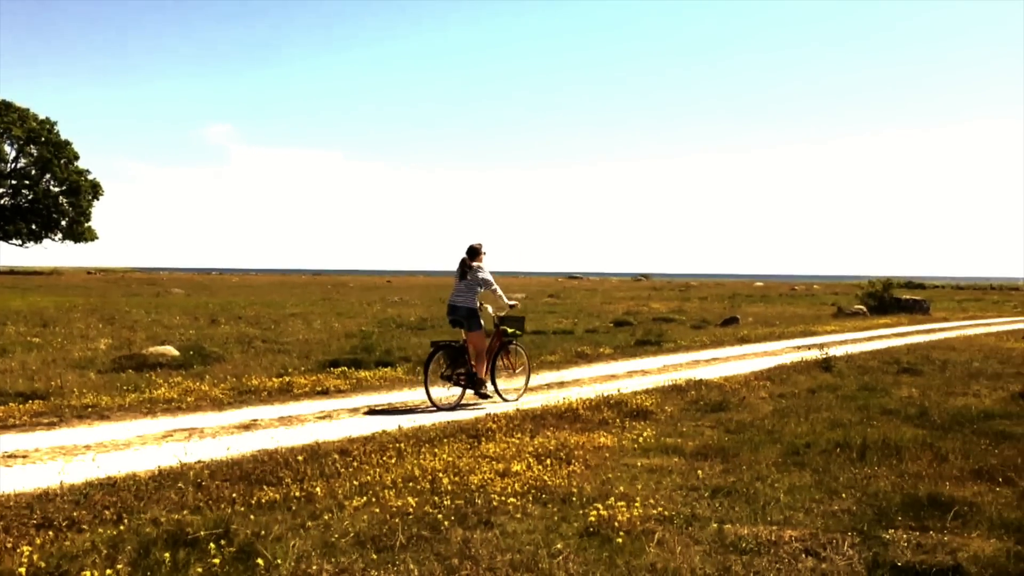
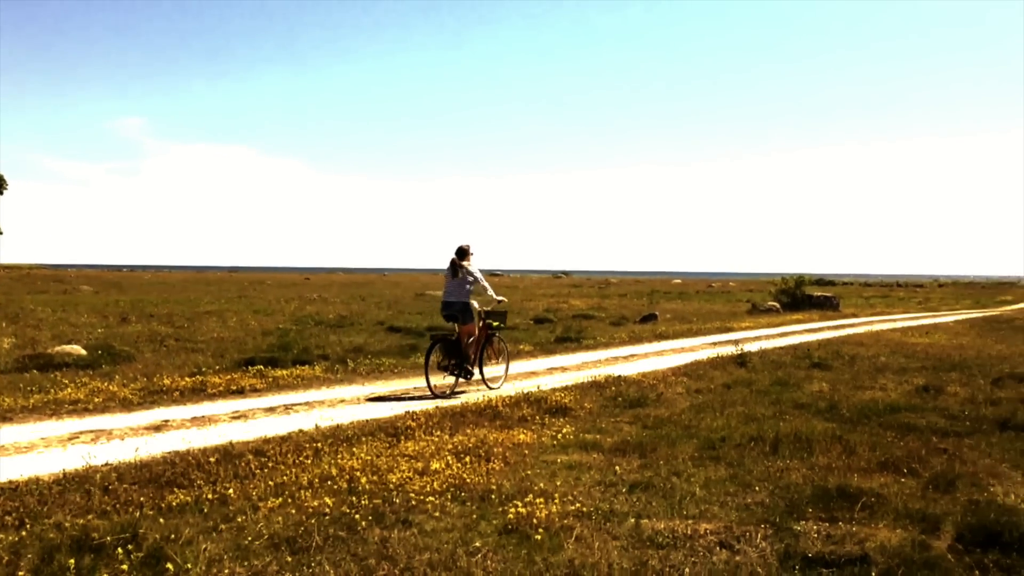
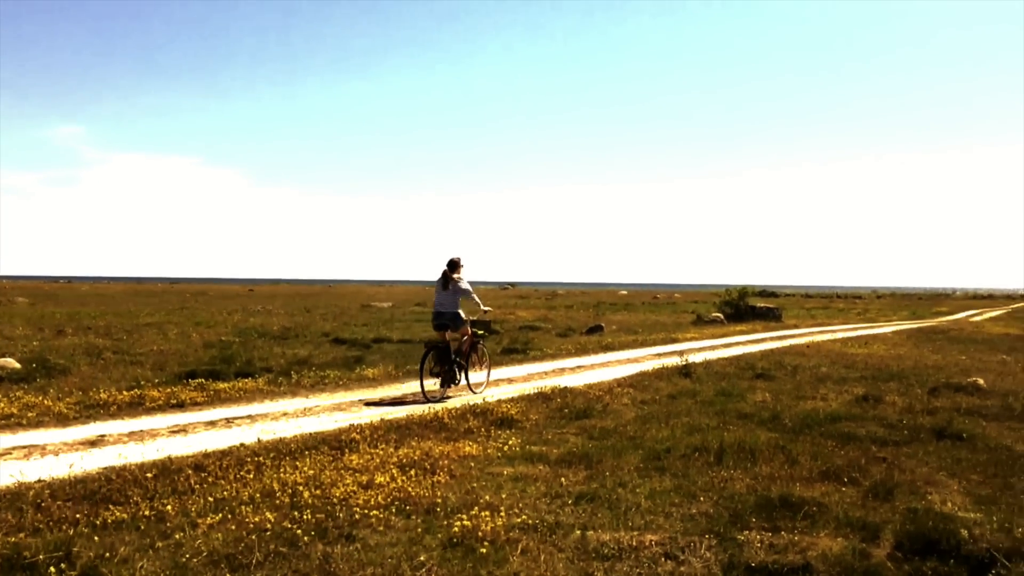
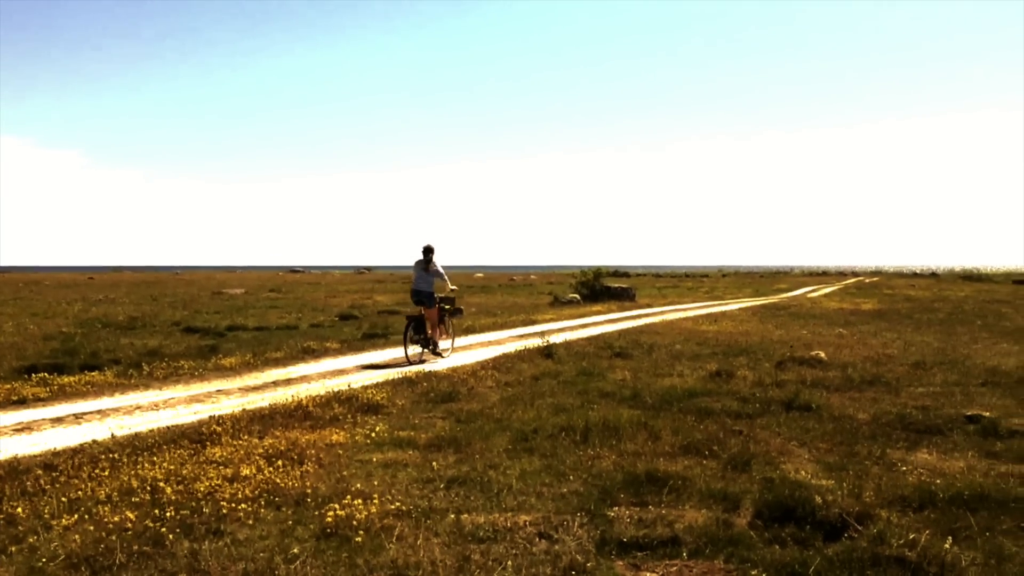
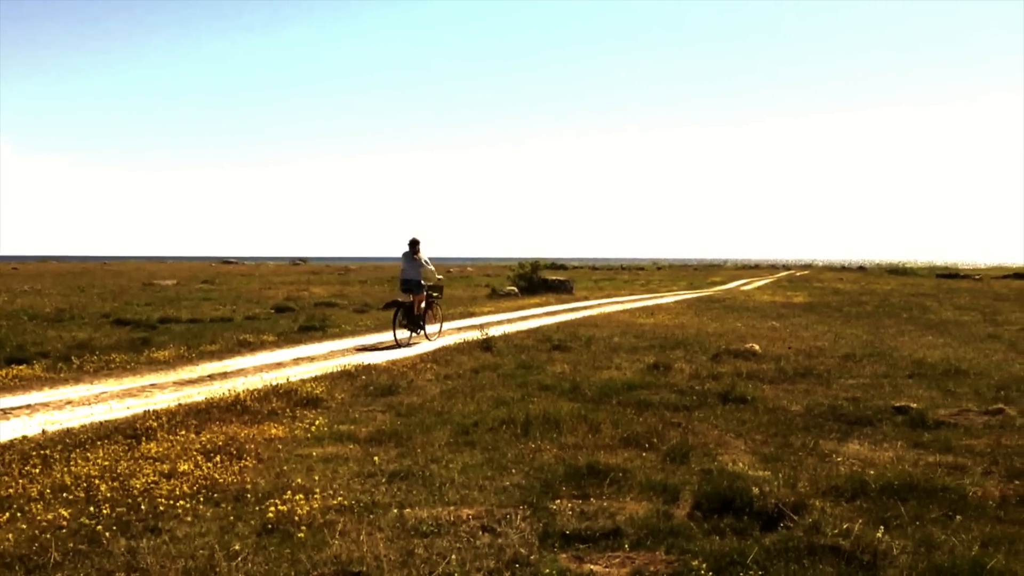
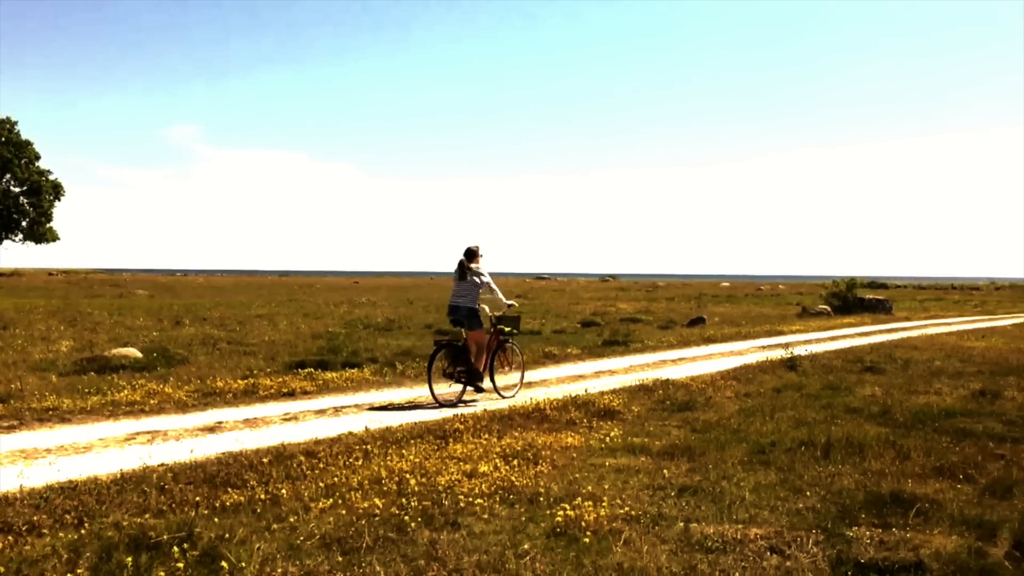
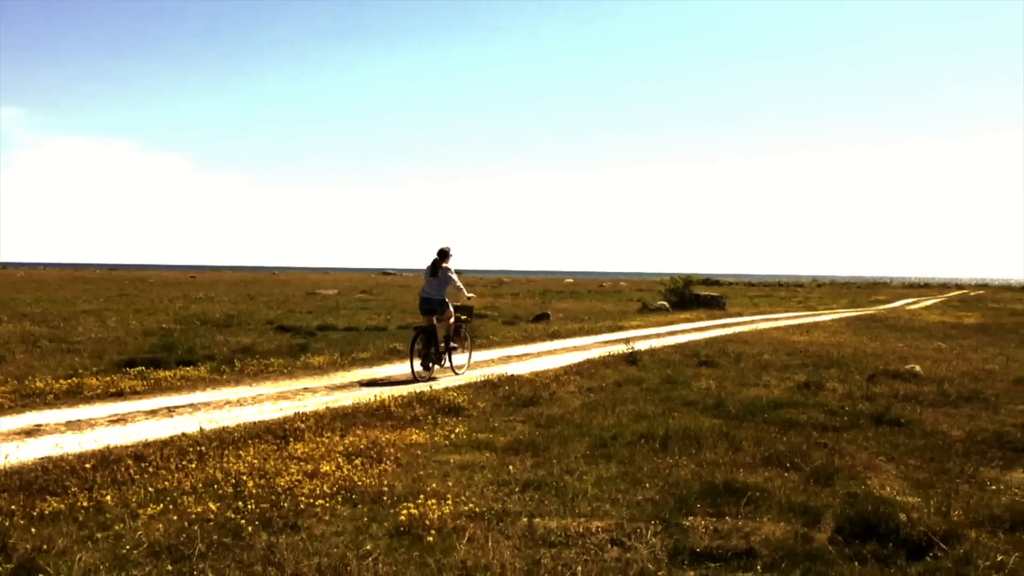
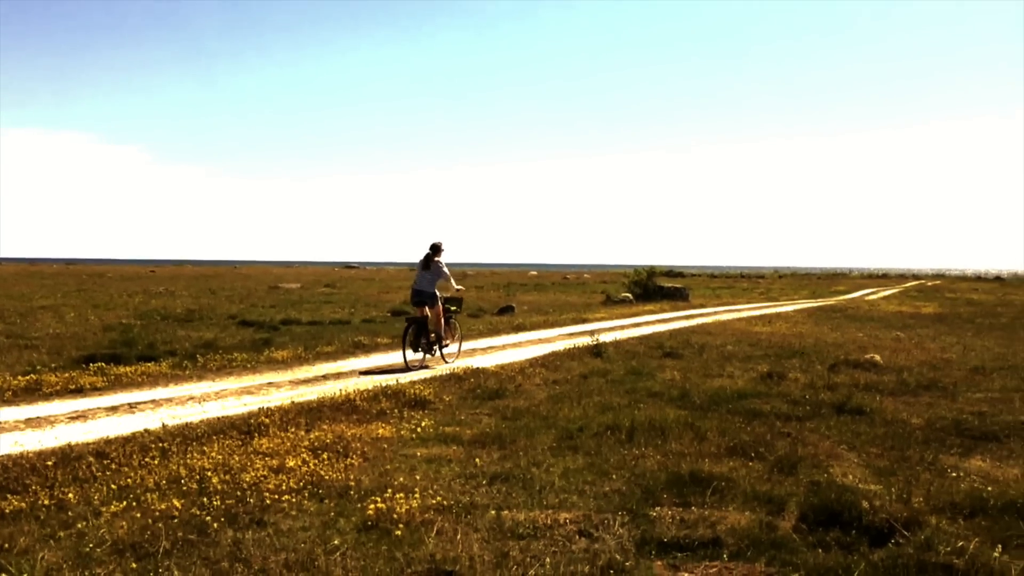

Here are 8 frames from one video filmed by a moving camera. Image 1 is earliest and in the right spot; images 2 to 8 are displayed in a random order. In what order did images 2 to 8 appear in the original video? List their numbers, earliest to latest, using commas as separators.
6, 2, 3, 7, 8, 4, 5
